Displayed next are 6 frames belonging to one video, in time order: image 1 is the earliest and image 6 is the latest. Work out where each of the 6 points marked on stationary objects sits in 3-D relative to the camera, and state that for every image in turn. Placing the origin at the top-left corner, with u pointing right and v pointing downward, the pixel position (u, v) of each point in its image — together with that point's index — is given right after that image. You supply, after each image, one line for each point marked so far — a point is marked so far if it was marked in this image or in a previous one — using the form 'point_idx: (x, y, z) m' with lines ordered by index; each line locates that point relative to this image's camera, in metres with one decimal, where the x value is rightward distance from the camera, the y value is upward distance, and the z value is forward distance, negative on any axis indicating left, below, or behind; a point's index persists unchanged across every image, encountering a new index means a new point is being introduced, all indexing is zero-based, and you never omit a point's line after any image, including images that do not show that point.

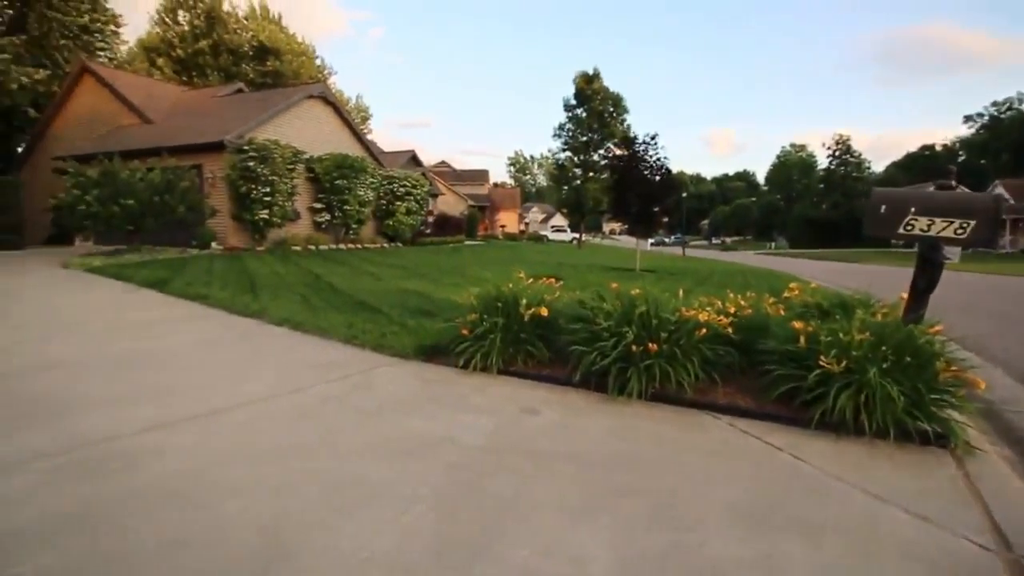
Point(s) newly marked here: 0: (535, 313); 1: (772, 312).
0: (+0.7, -0.6, +11.8) m
1: (+6.7, -0.7, +11.9) m
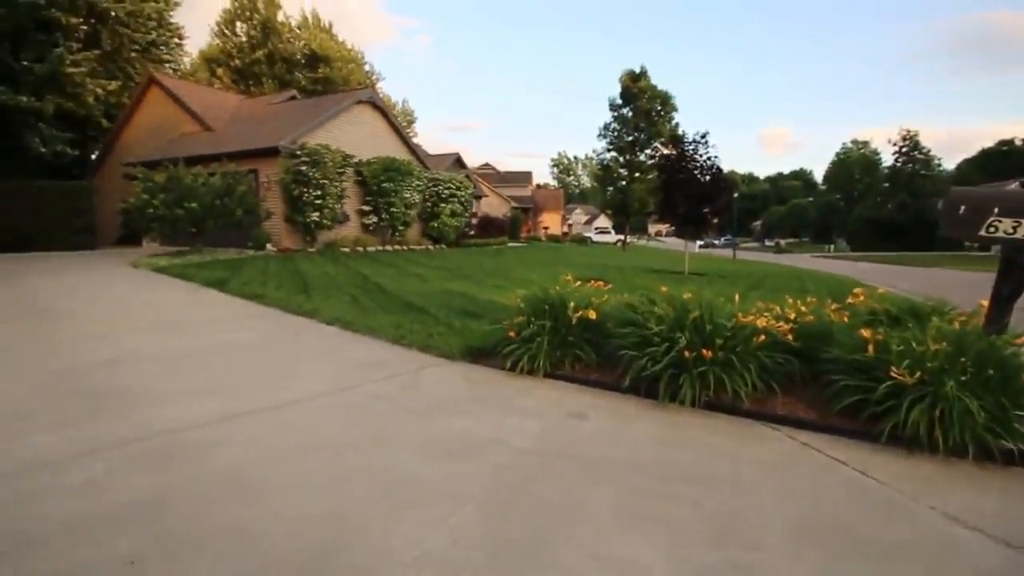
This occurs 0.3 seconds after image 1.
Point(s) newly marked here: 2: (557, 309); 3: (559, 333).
0: (+1.8, -0.7, +11.6) m
1: (+7.9, -0.8, +11.2) m
2: (+1.2, -0.5, +11.8) m
3: (+1.2, -1.1, +11.5) m
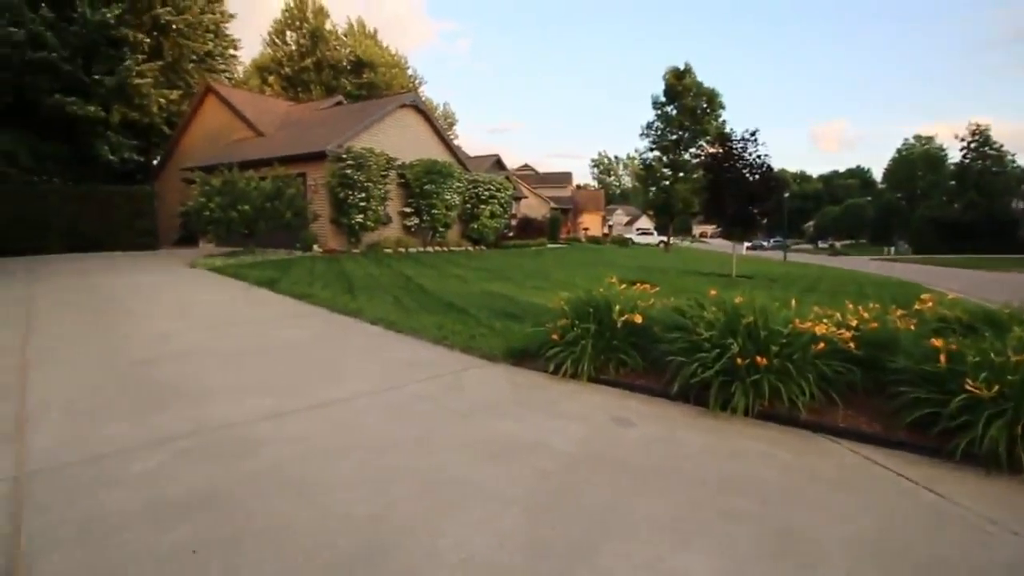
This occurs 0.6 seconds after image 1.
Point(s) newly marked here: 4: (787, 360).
0: (+2.8, -0.8, +11.3) m
1: (+8.9, -0.9, +10.5) m
2: (+2.2, -0.6, +11.6) m
3: (+2.2, -1.2, +11.3) m
4: (+5.8, -1.5, +9.9) m
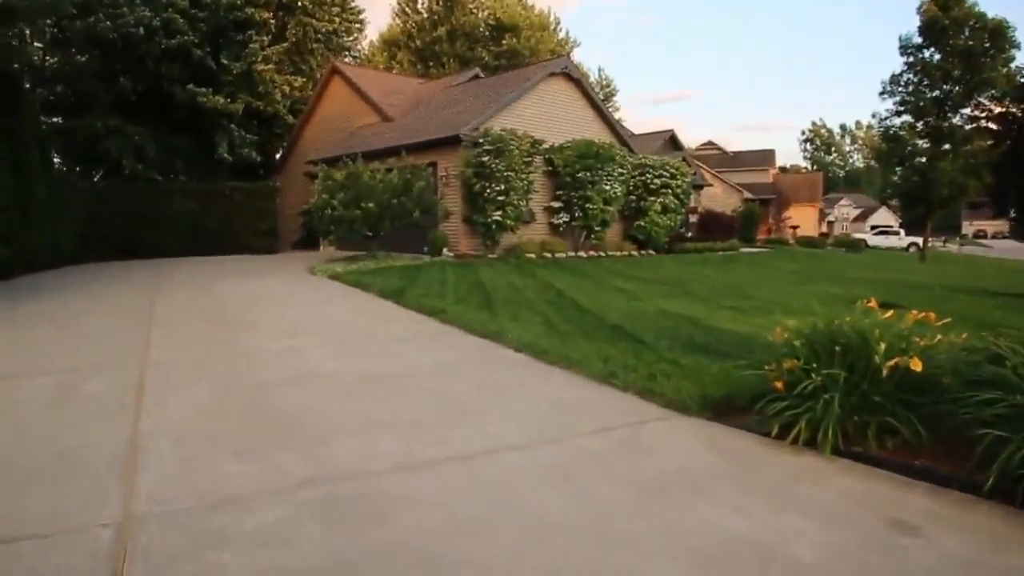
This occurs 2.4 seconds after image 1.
0: (+6.2, -1.2, +7.2) m
1: (+11.9, -1.5, +5.0) m
2: (+5.7, -1.0, +7.6) m
3: (+5.6, -1.6, +7.4) m
4: (+8.7, -2.0, +5.1) m
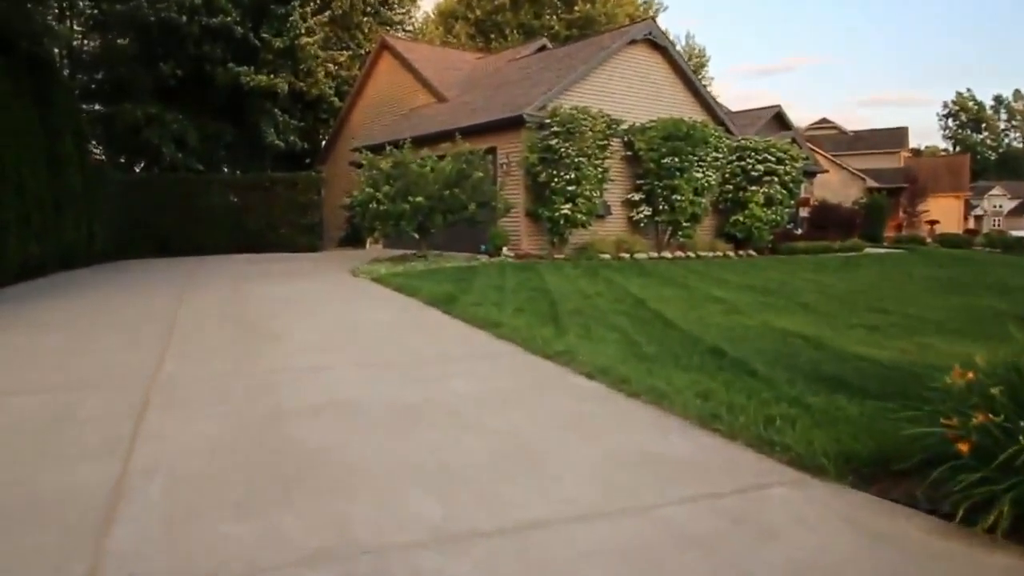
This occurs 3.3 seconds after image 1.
0: (+7.1, -1.4, +5.3) m
1: (+12.5, -1.8, +2.5) m
2: (+6.6, -1.3, +5.7) m
3: (+6.5, -1.8, +5.5) m
4: (+9.4, -2.3, +2.9) m
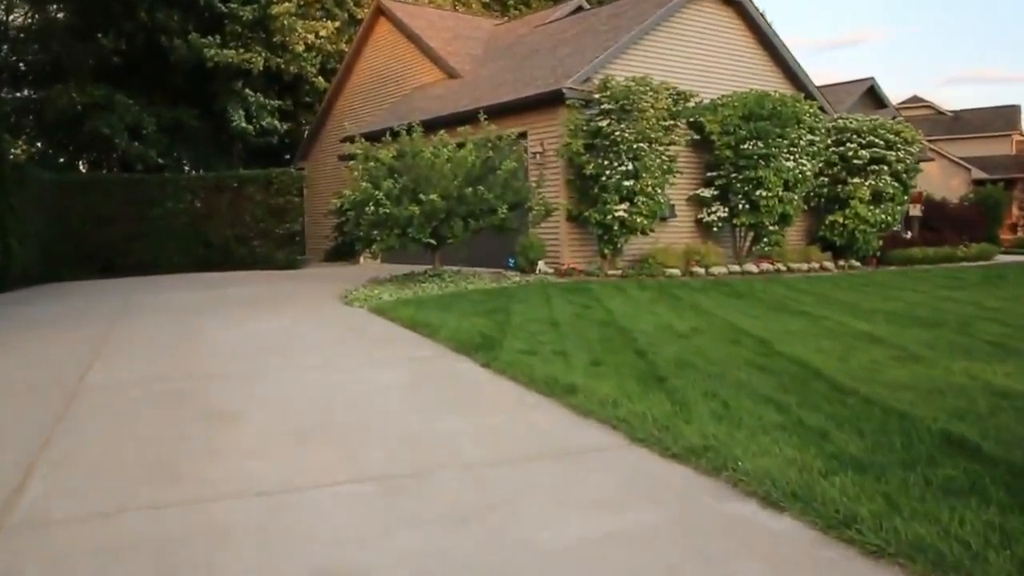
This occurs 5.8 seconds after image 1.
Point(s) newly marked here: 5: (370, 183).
0: (+7.7, -1.6, +3.6) m
1: (+13.1, -1.9, +0.9) m
2: (+7.2, -1.5, +4.0) m
3: (+7.1, -2.0, +3.8) m
4: (+10.0, -2.4, +1.2) m
5: (-5.8, +4.1, +20.9) m
